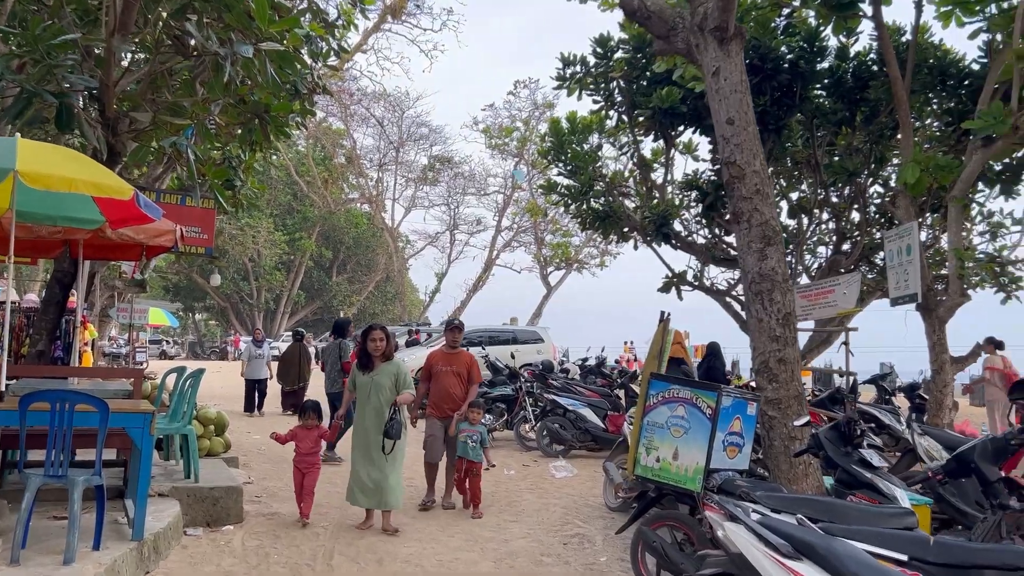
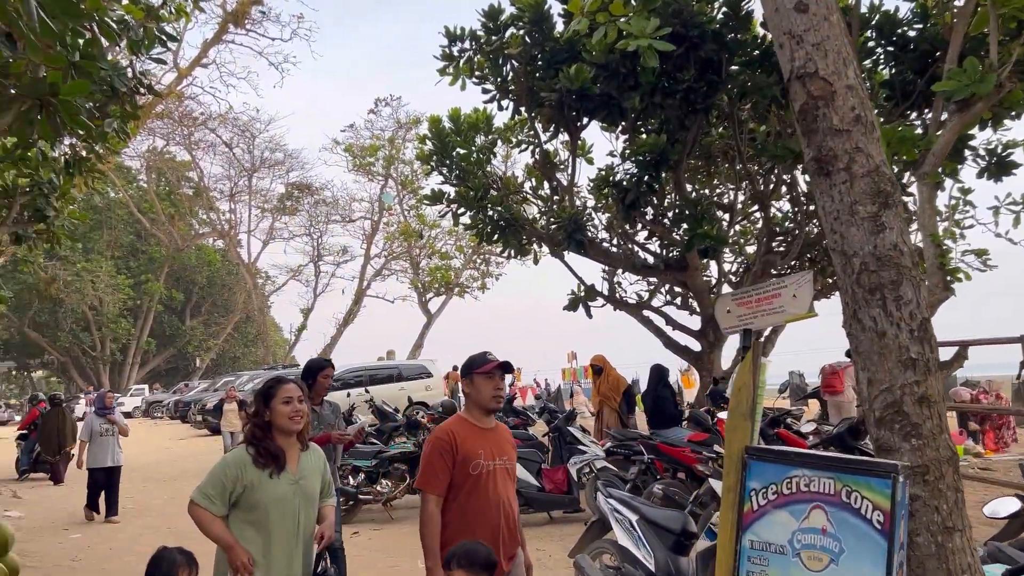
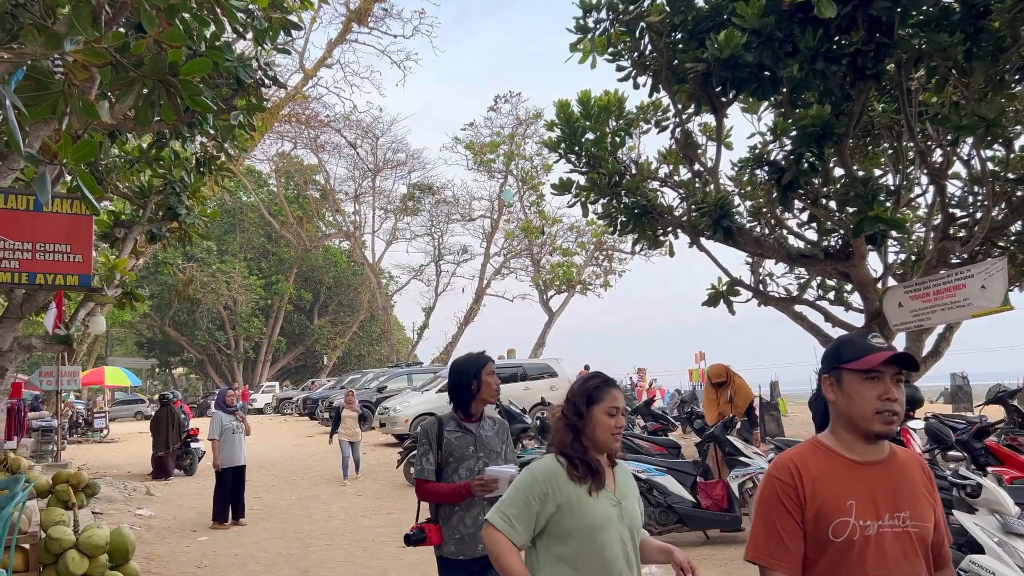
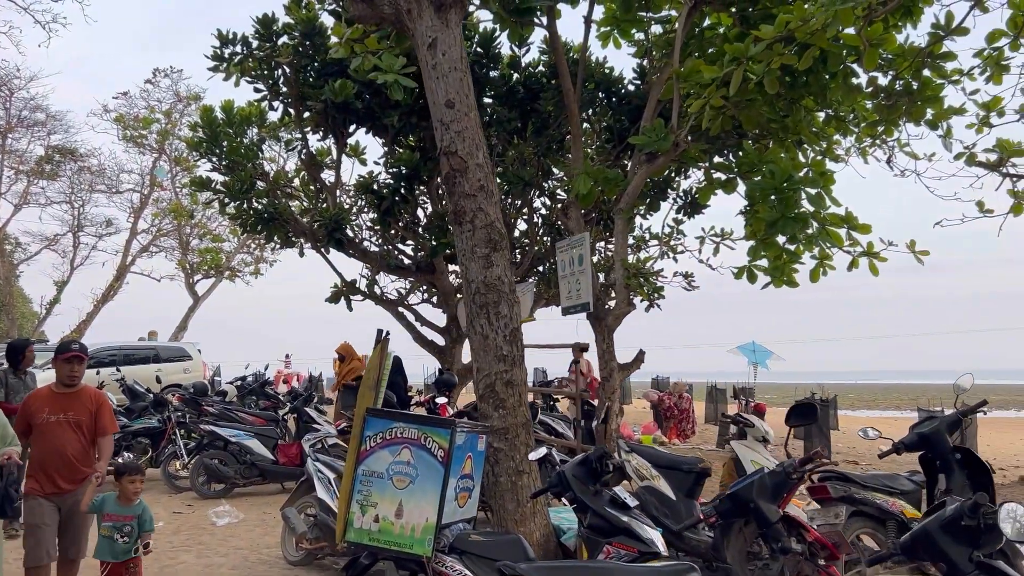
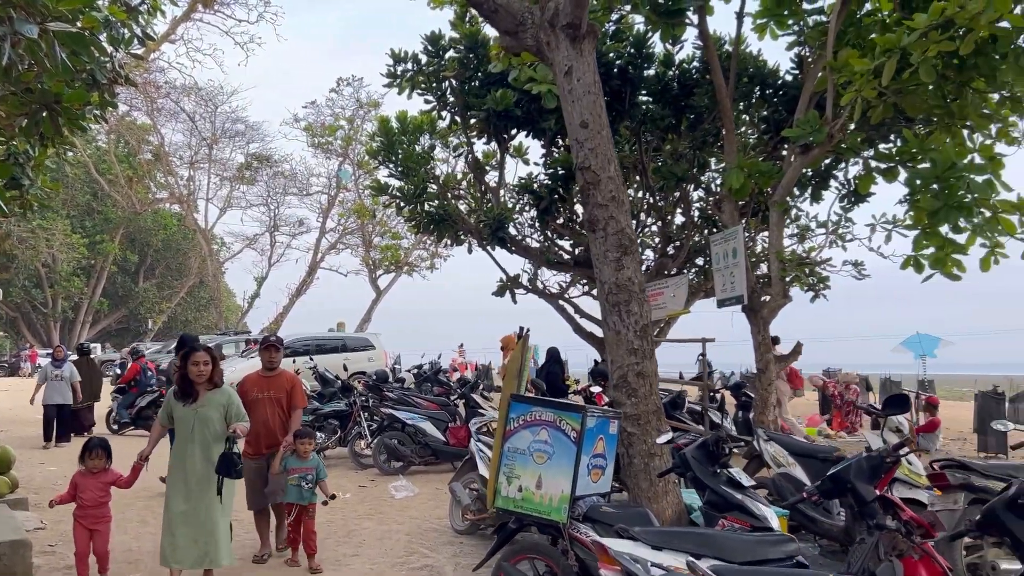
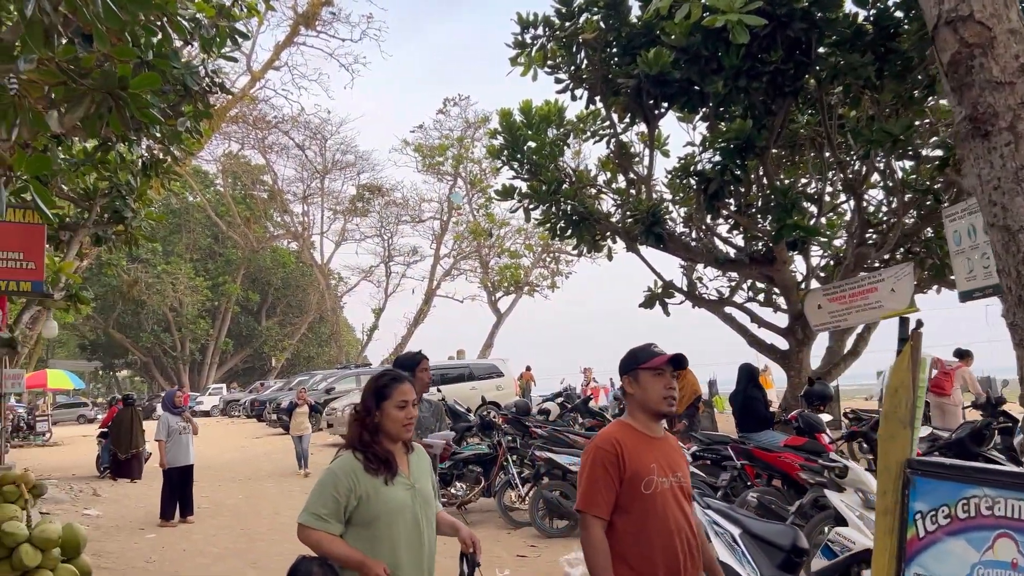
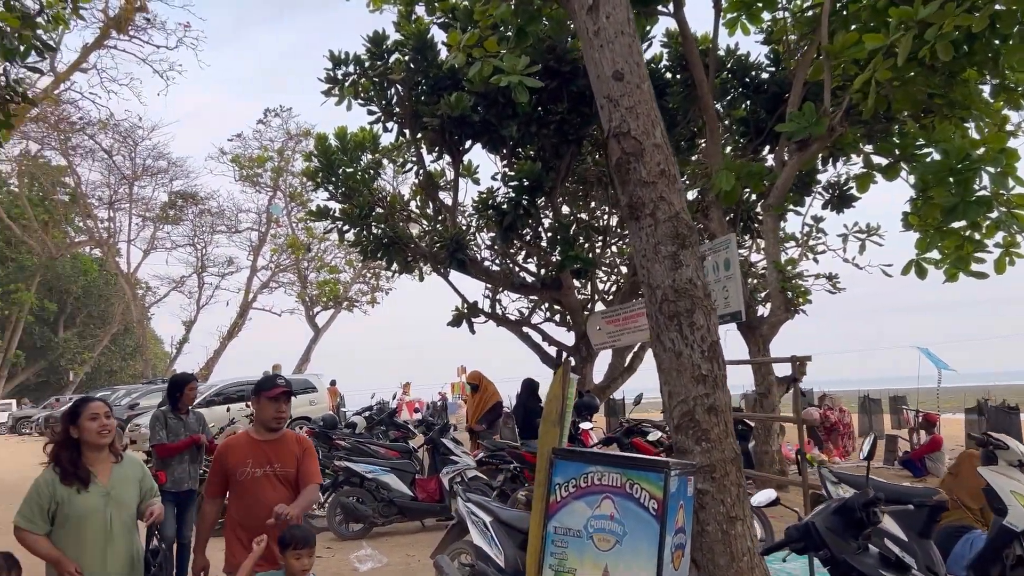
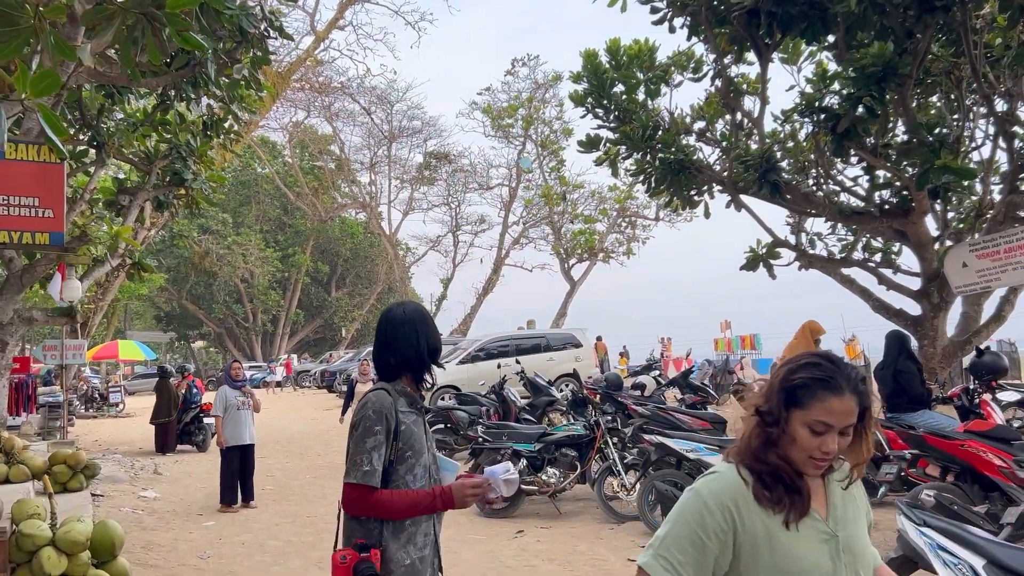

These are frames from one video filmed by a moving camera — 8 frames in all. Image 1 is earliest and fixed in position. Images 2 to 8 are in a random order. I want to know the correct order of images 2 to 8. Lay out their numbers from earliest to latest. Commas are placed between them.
5, 4, 7, 2, 6, 3, 8
